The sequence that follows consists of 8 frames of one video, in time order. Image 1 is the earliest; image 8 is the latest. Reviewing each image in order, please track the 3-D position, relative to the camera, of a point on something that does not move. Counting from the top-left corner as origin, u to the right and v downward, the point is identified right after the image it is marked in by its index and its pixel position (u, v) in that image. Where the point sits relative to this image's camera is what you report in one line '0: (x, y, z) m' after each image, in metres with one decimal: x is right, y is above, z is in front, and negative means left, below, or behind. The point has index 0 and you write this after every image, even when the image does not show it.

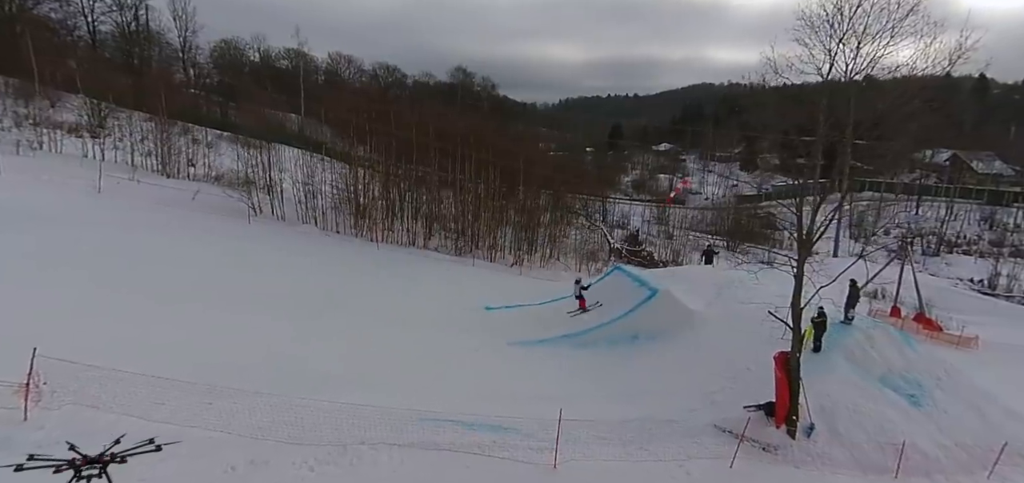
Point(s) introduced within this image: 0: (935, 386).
0: (+5.6, -1.9, +7.4) m
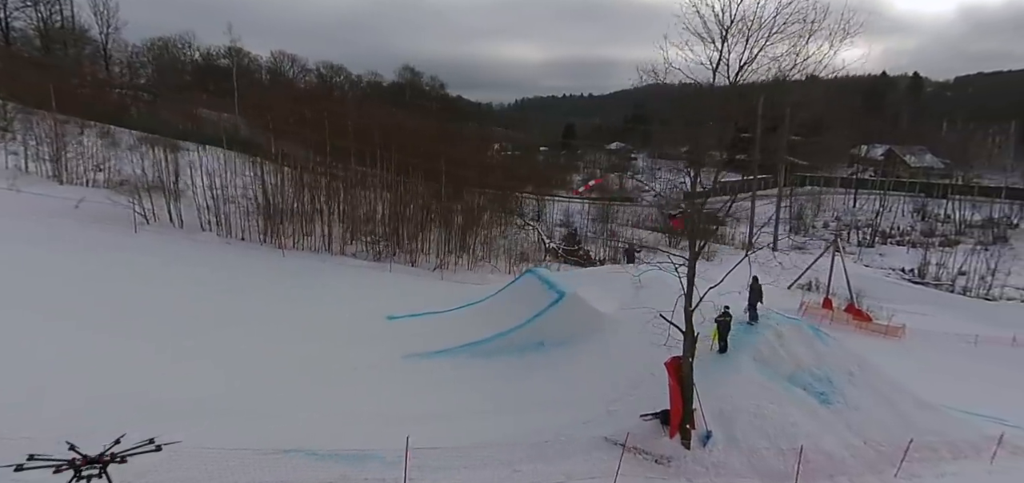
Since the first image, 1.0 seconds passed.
0: (+4.3, -1.8, +7.2) m
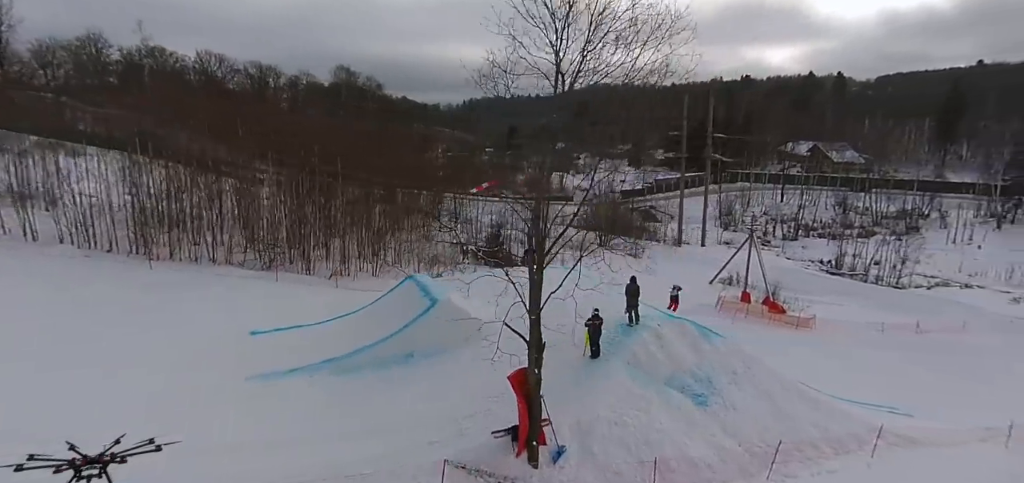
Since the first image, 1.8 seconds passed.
0: (+2.7, -1.8, +7.0) m
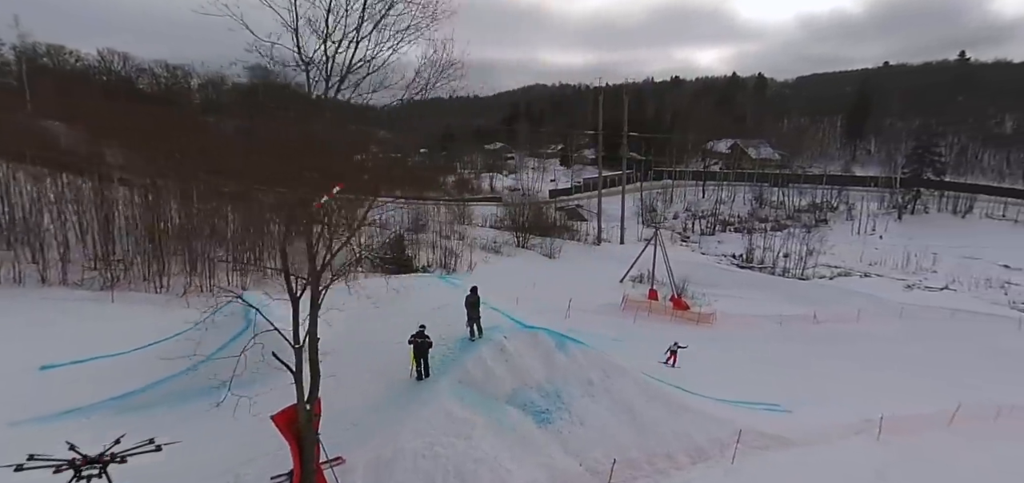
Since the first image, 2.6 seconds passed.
0: (+0.8, -1.8, +6.6) m
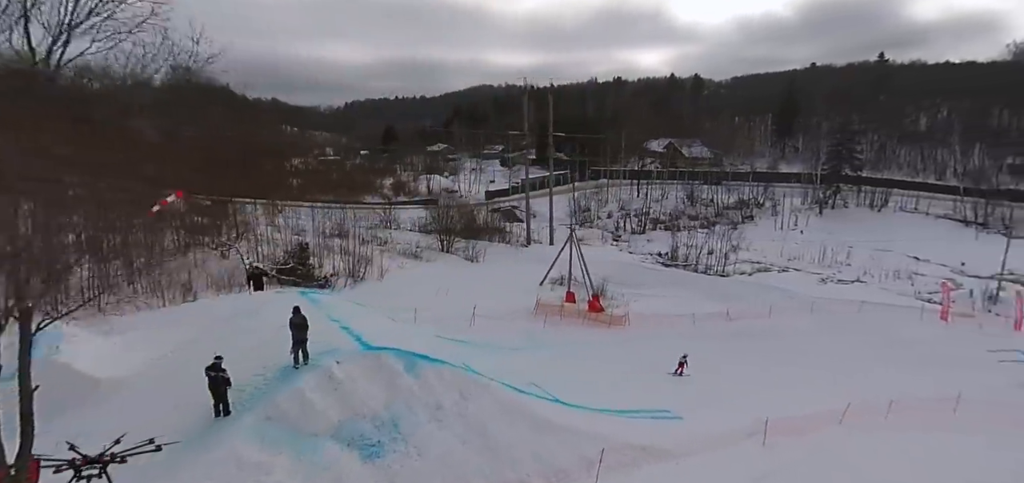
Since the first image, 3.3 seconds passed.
0: (-0.9, -1.9, +6.0) m
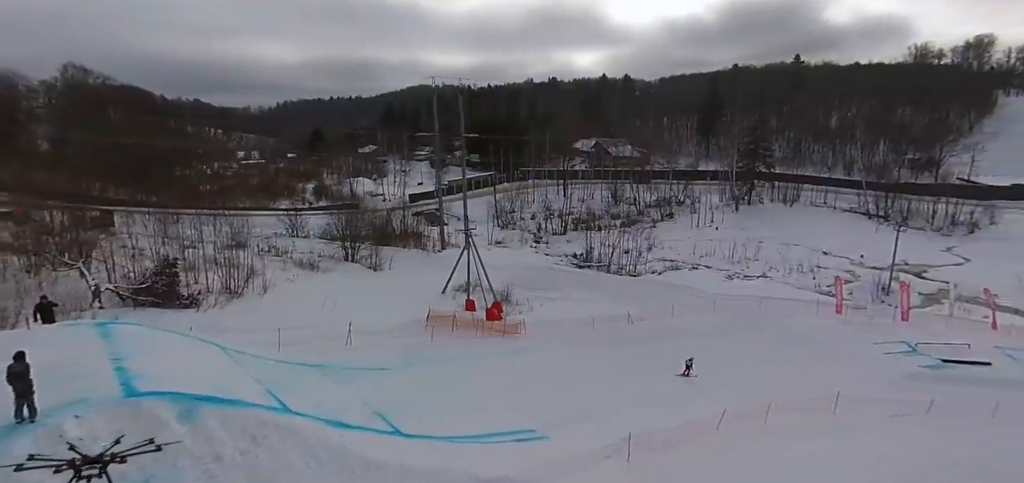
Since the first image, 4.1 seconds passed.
0: (-2.9, -2.2, +5.1) m
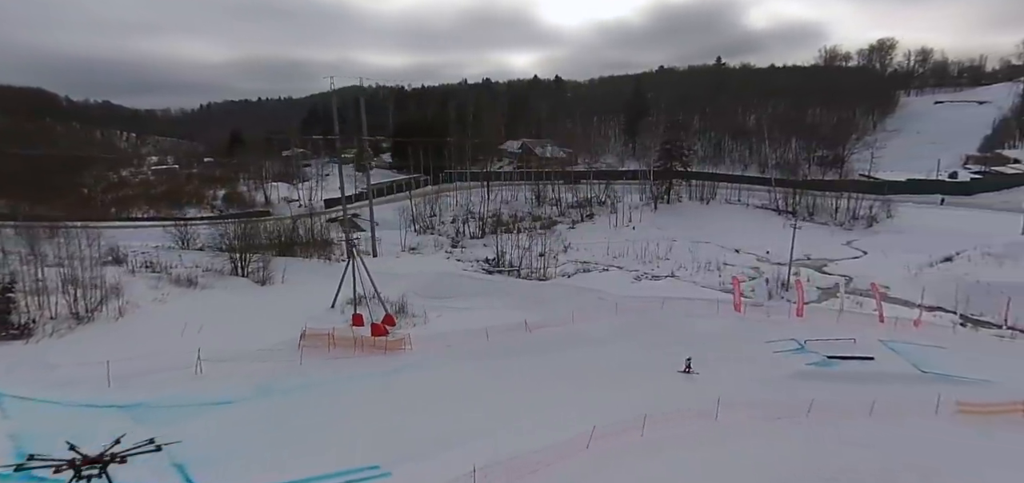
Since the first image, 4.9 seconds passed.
0: (-4.8, -2.5, +4.0) m
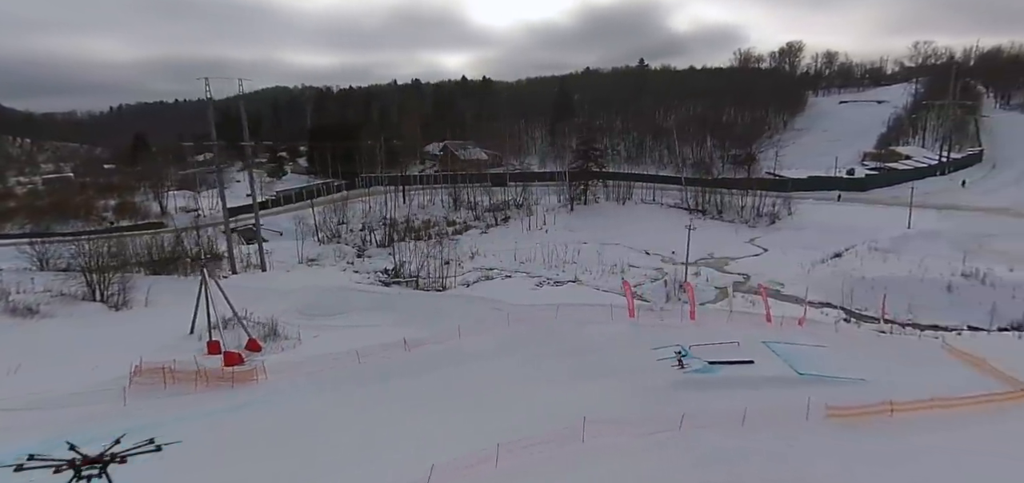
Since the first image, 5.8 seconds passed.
0: (-6.8, -2.9, +2.6) m
